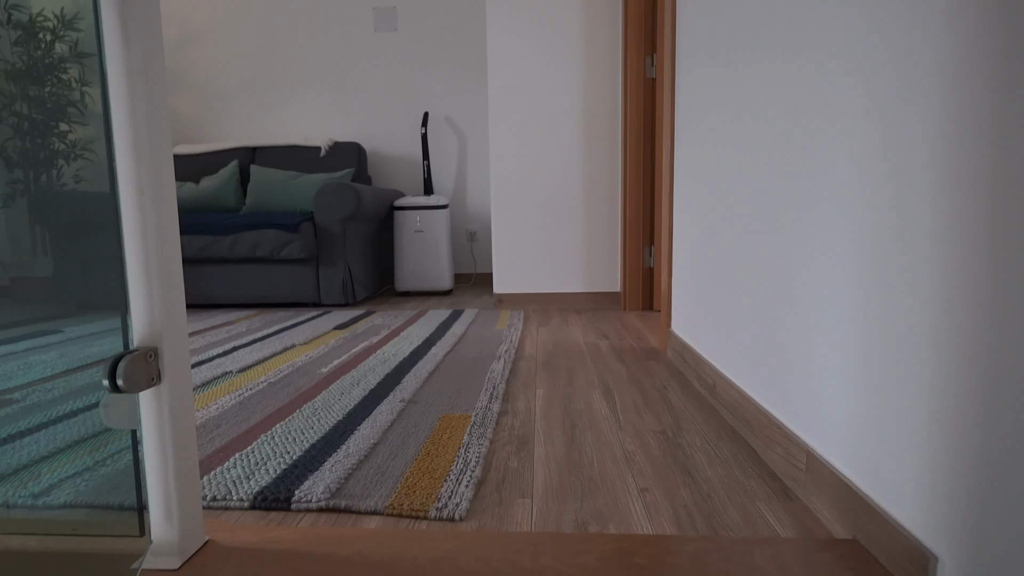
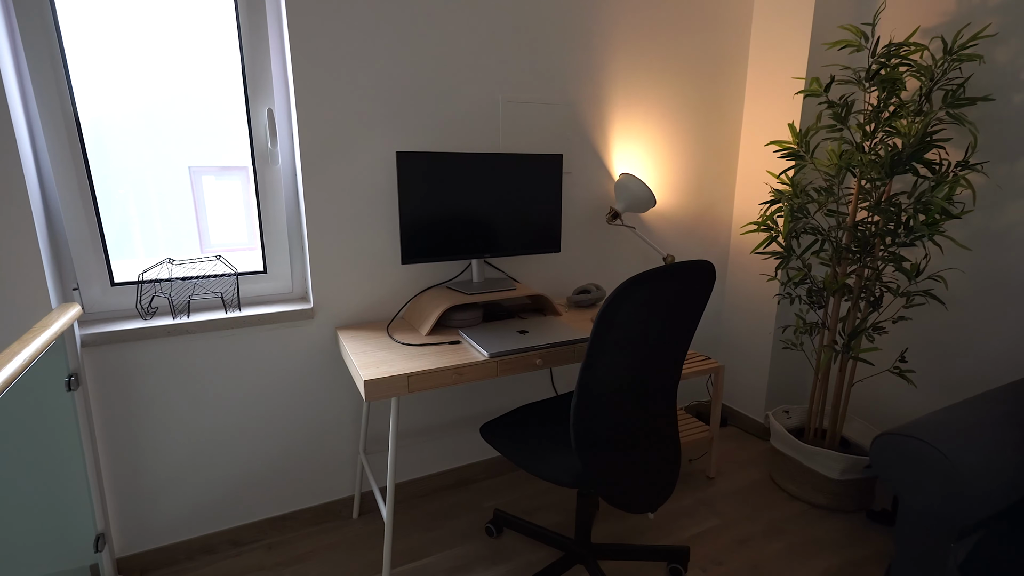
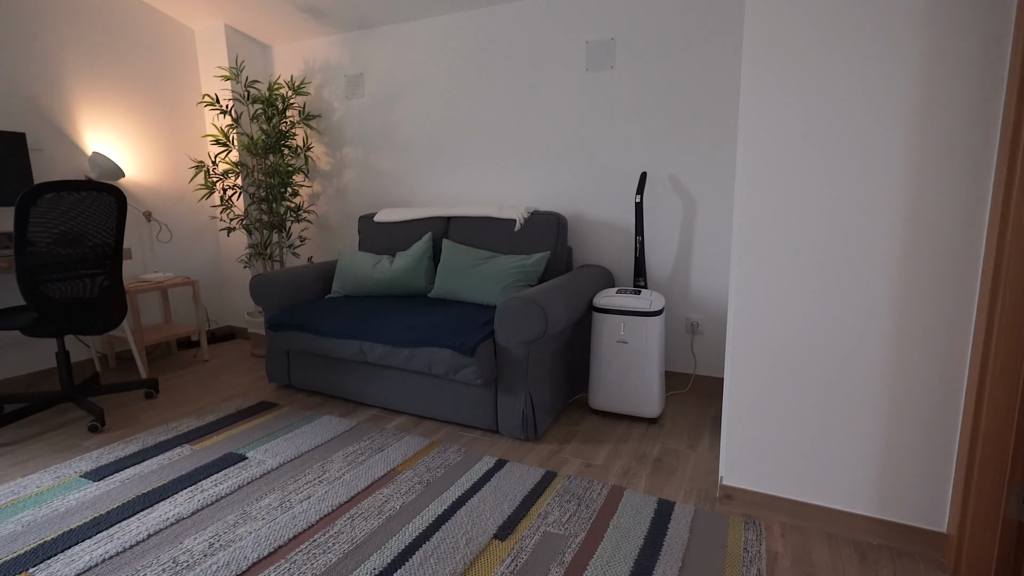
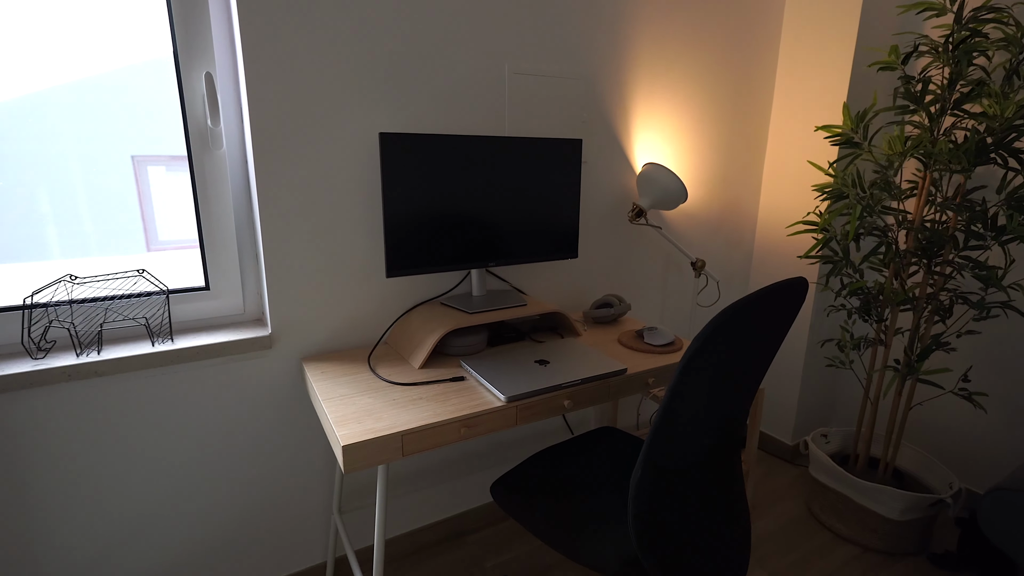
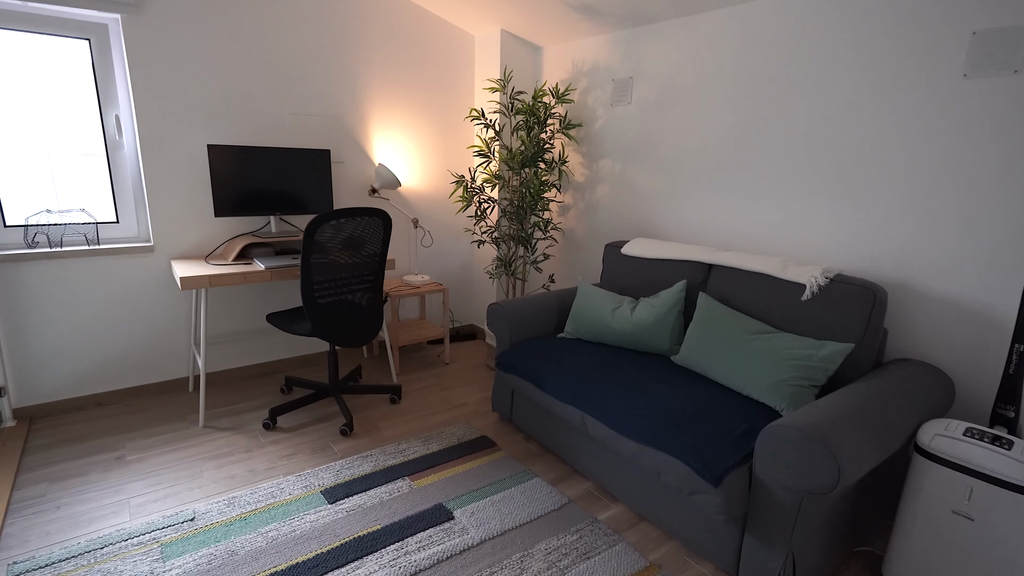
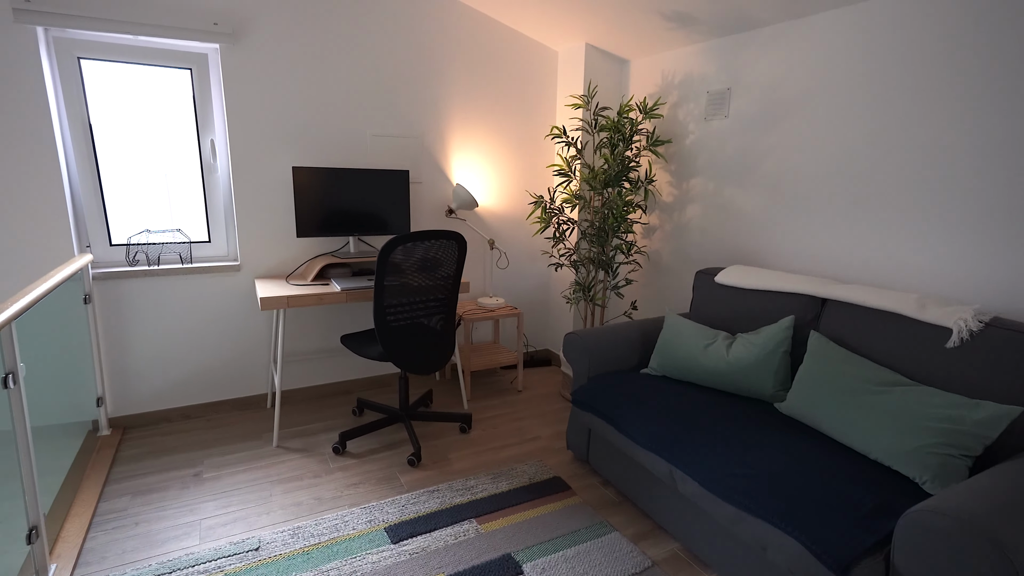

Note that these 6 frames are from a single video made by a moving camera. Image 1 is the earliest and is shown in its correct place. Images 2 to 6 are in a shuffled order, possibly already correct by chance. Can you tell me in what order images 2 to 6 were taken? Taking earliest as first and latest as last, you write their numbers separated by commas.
3, 5, 6, 2, 4
